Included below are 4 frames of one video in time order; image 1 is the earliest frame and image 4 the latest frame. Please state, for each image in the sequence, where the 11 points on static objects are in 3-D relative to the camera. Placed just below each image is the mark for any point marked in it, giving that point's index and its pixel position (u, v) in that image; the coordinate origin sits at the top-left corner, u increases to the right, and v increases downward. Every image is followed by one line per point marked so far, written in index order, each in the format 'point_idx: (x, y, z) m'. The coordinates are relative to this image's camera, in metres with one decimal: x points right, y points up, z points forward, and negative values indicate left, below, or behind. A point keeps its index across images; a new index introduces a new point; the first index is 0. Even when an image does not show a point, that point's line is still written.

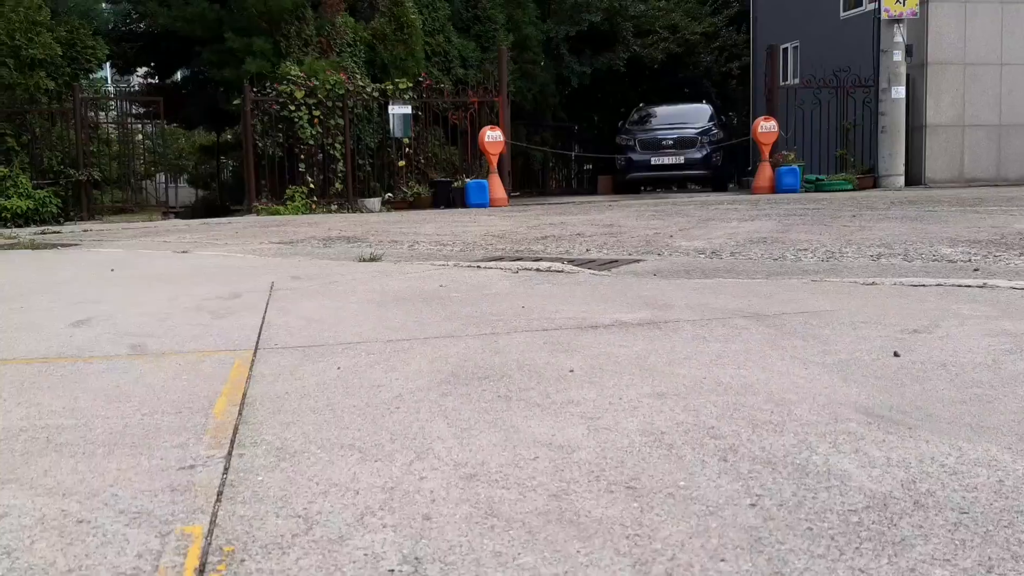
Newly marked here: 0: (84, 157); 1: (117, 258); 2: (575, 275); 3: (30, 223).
0: (-7.0, +2.2, +15.5) m
1: (-3.1, +0.2, +7.3) m
2: (+0.4, +0.1, +6.8) m
3: (-7.7, +1.1, +15.0) m
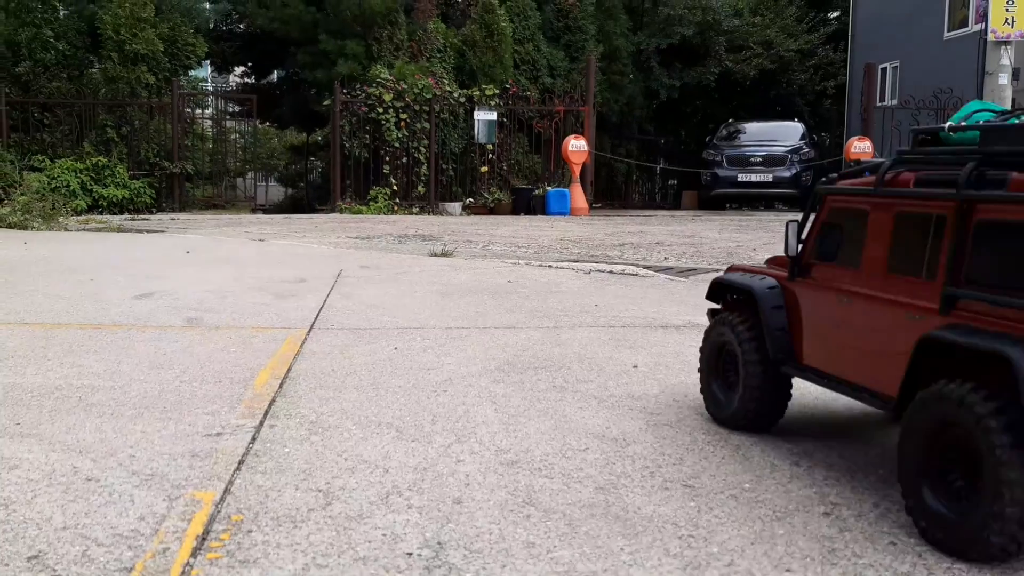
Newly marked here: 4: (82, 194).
0: (-5.6, +2.4, +15.9) m
1: (-2.5, +0.4, +7.4) m
2: (+1.0, +0.1, +6.6) m
3: (-6.4, +1.3, +15.5) m
4: (-6.8, +1.6, +15.0) m
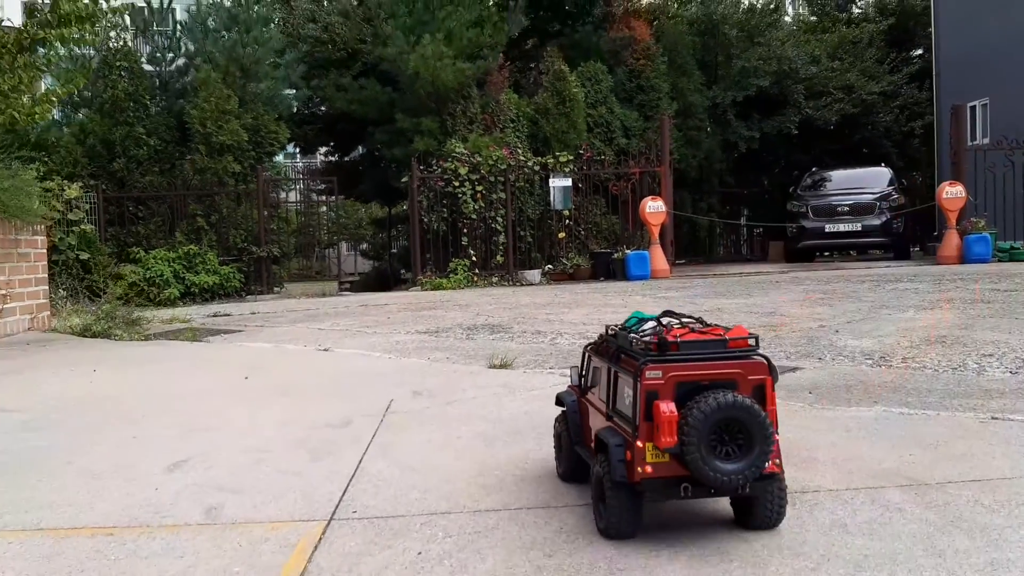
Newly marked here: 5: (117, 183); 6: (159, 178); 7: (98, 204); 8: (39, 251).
0: (-4.4, +0.8, +16.3) m
1: (-2.0, -0.6, +7.4) m
2: (+1.4, -0.6, +6.2) m
3: (-5.1, -0.2, +15.9) m
4: (-5.6, +0.1, +15.4) m
5: (-6.9, +1.7, +16.3) m
6: (-6.2, +1.8, +16.4) m
7: (-6.9, +1.4, +15.7) m
8: (-5.7, +0.4, +11.2) m
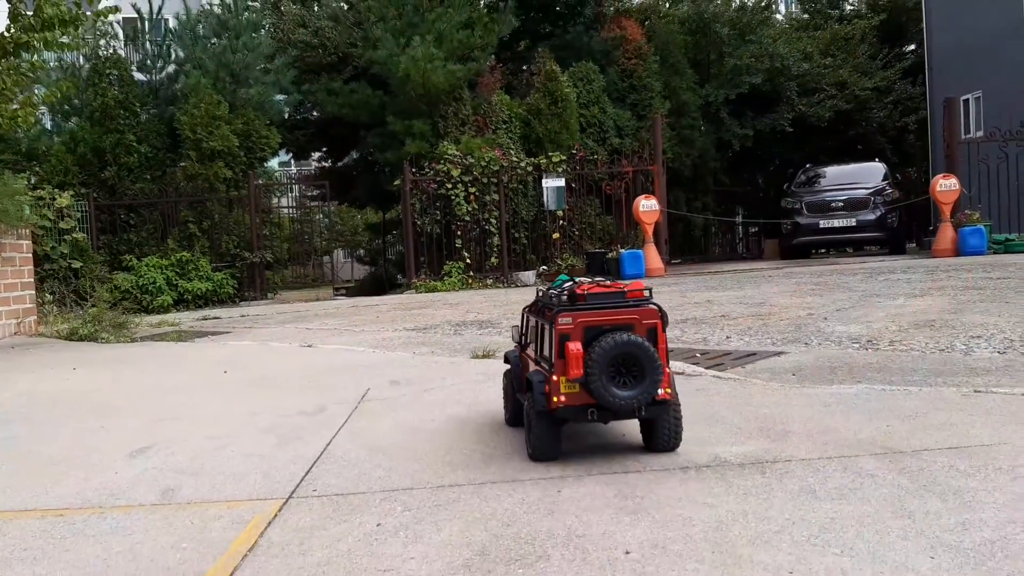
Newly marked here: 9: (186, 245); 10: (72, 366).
0: (-4.5, +0.8, +16.2) m
1: (-2.1, -0.5, +7.3) m
2: (+1.3, -0.5, +6.2) m
3: (-5.2, -0.3, +15.8) m
4: (-5.7, 0.0, +15.3) m
5: (-7.1, +1.6, +16.2) m
6: (-6.4, +1.7, +16.3) m
7: (-7.1, +1.3, +15.6) m
8: (-5.8, +0.4, +11.2) m
9: (-5.7, +0.7, +16.0) m
10: (-3.4, -0.6, +7.1) m
